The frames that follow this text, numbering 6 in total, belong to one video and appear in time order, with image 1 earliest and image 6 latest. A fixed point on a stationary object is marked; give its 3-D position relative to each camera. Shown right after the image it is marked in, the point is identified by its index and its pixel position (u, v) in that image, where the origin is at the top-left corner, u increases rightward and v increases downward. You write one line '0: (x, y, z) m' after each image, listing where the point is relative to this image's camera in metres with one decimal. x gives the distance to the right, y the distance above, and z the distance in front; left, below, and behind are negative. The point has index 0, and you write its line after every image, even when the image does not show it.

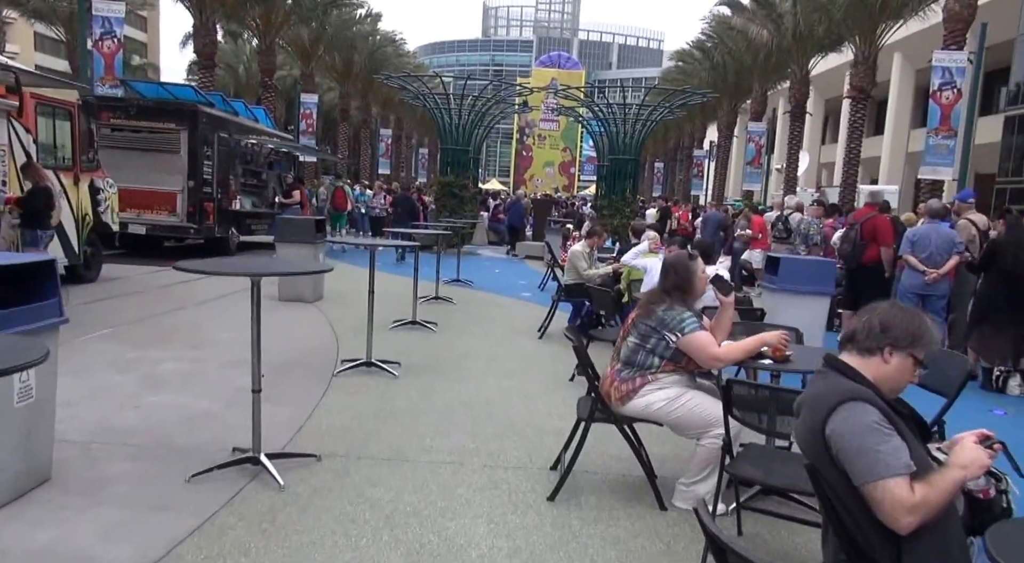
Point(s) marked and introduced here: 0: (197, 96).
0: (-7.2, +4.2, +17.1) m
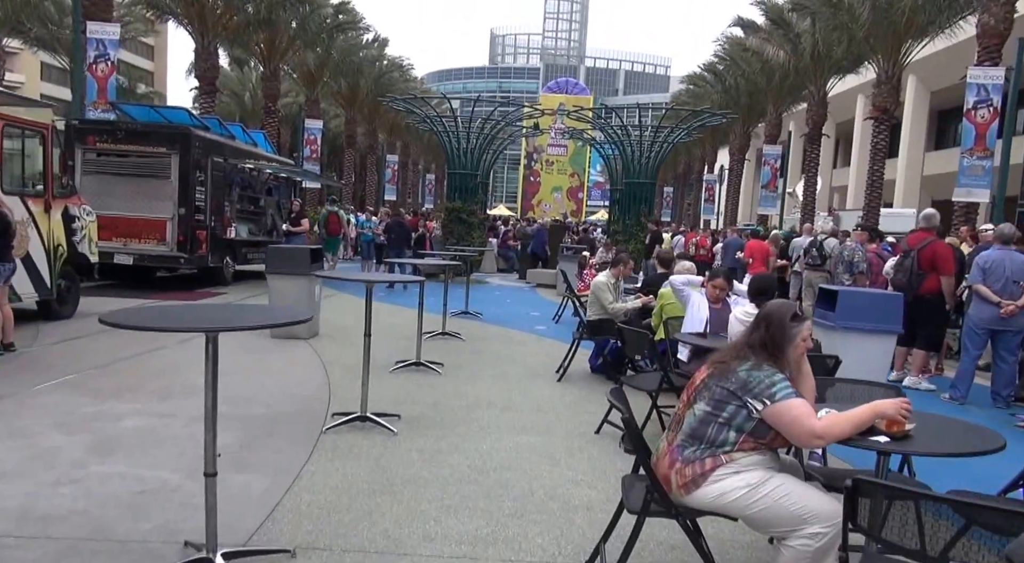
0: (-7.0, +3.5, +16.2) m
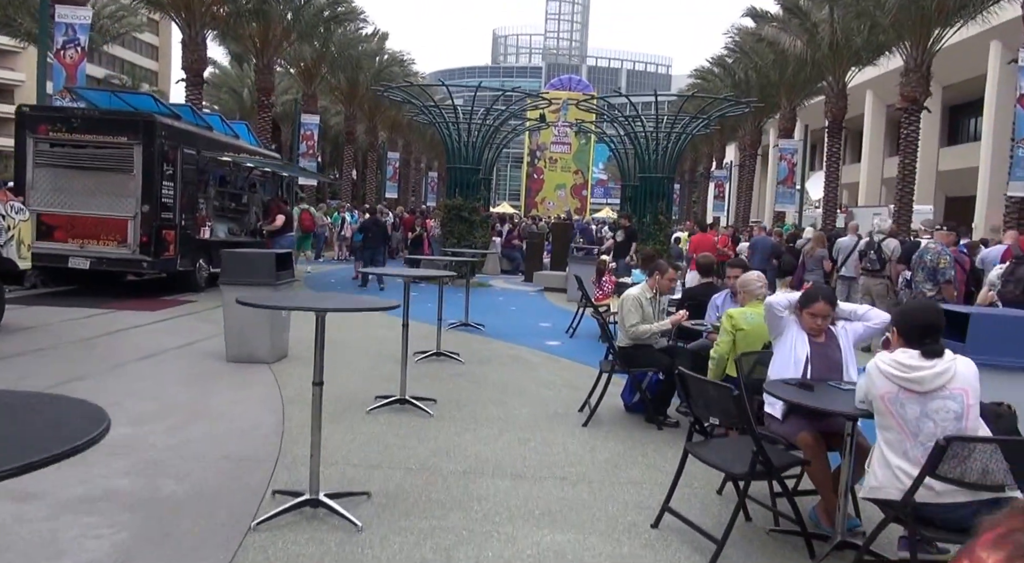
0: (-6.8, +3.4, +14.3) m
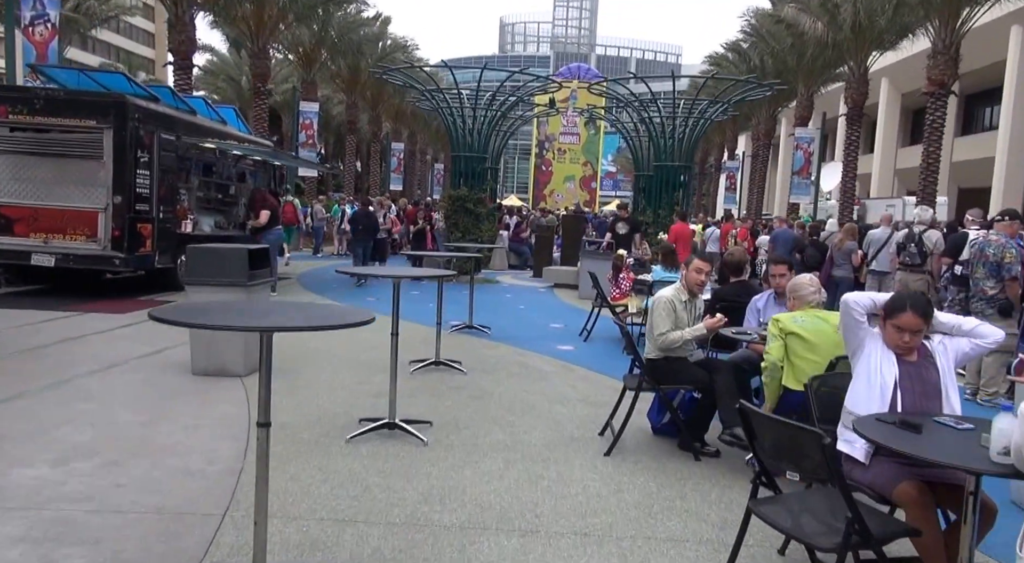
0: (-6.7, +3.5, +13.3) m
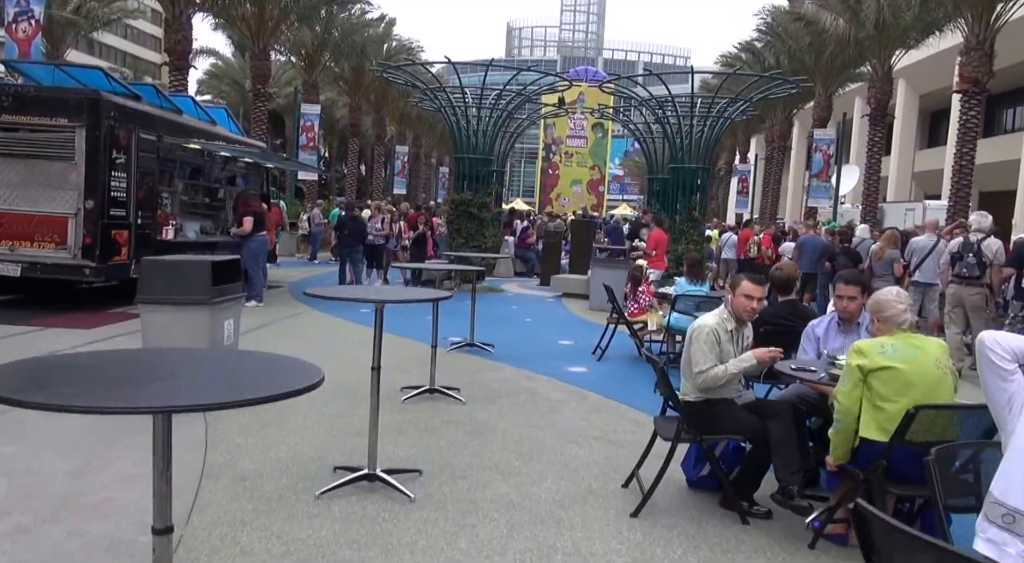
0: (-6.6, +3.3, +12.3) m
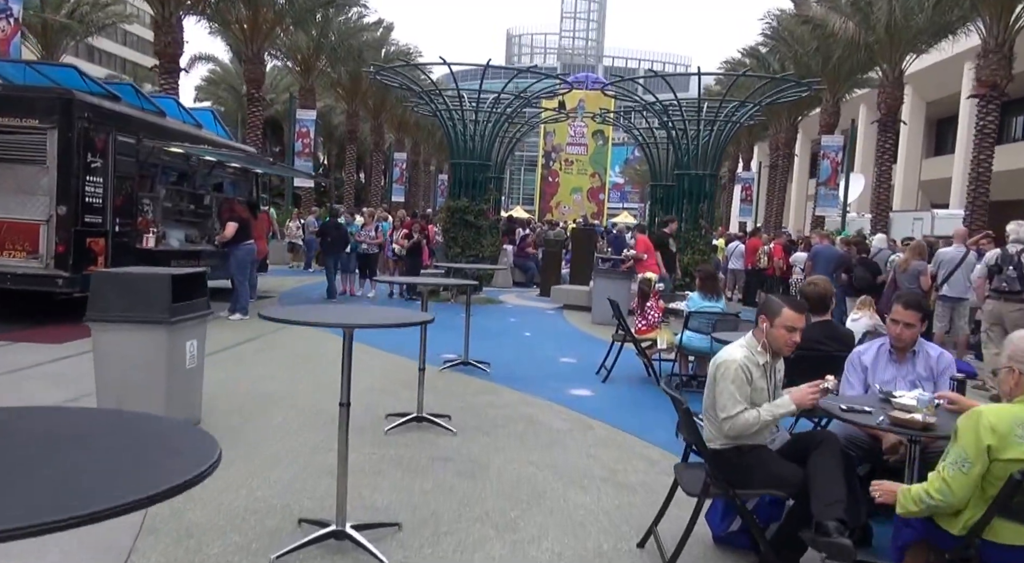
0: (-6.6, +3.1, +11.6) m
